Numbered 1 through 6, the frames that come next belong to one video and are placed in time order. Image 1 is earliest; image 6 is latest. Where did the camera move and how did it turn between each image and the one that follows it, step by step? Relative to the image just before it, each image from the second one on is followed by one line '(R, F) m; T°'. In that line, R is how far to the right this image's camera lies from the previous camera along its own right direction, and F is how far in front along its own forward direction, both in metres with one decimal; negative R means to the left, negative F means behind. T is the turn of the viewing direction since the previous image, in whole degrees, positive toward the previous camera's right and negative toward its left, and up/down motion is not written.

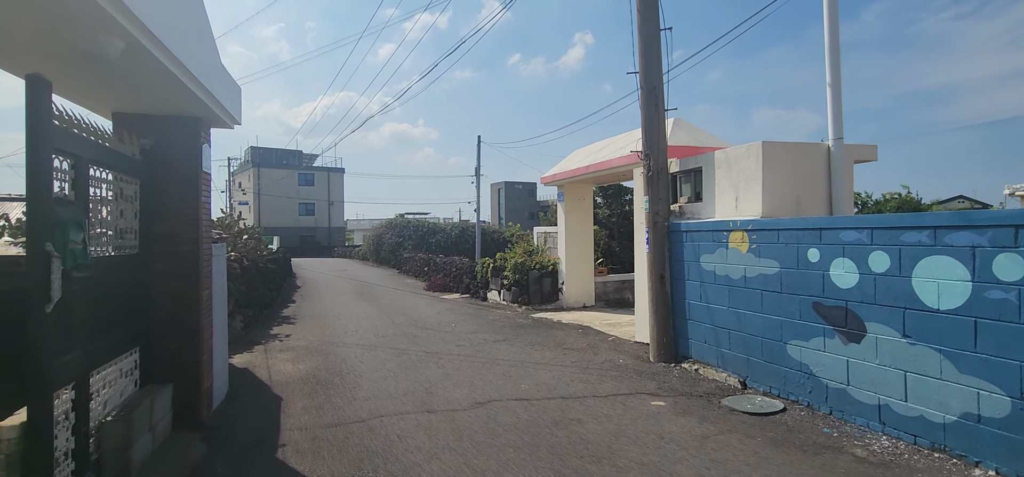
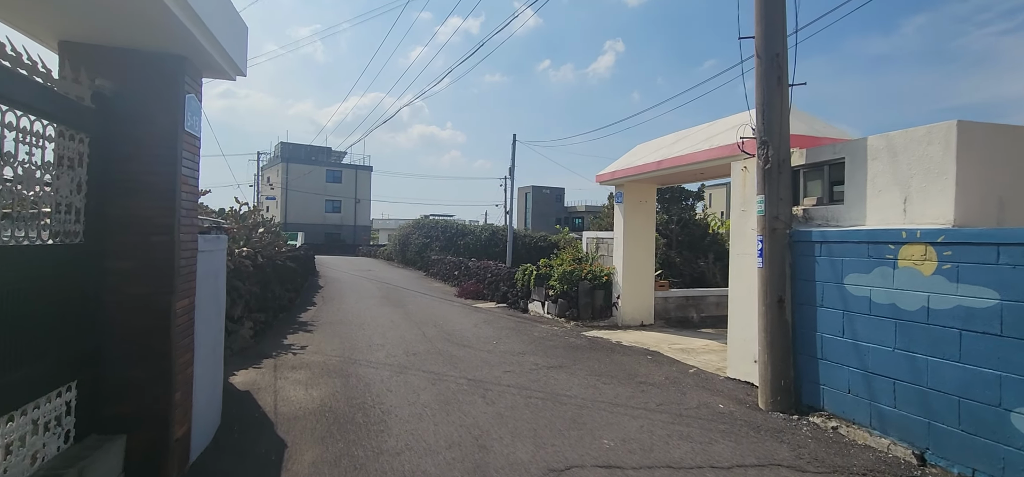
(-0.6, +1.7) m; -2°
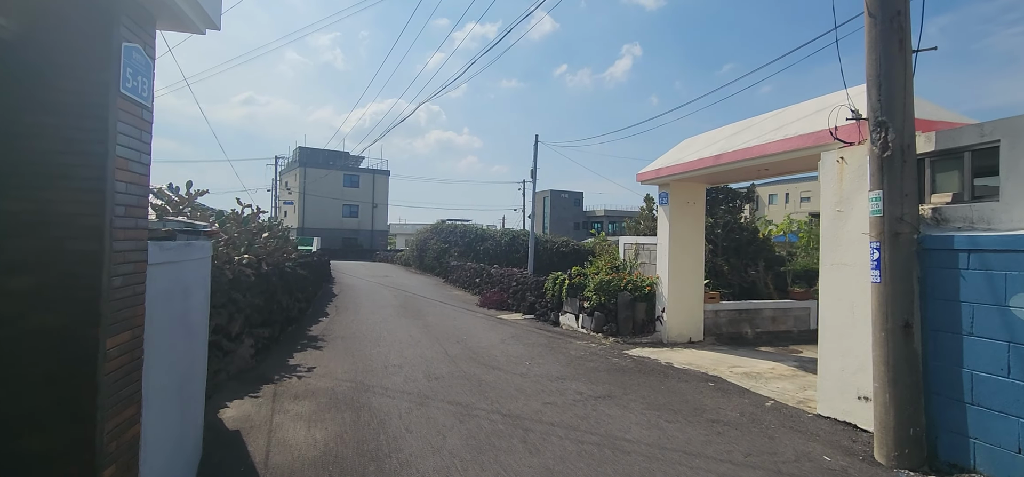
(-0.3, +1.2) m; -2°
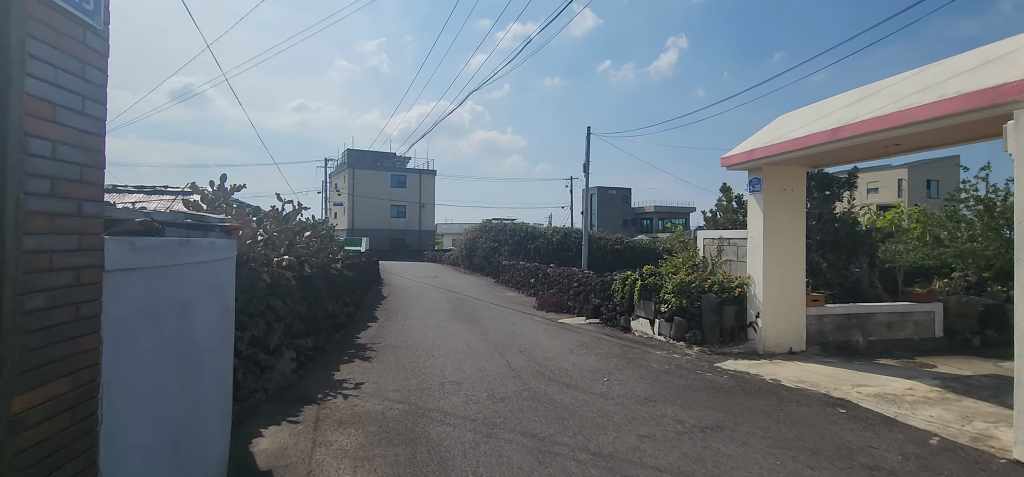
(-0.4, +1.2) m; -5°
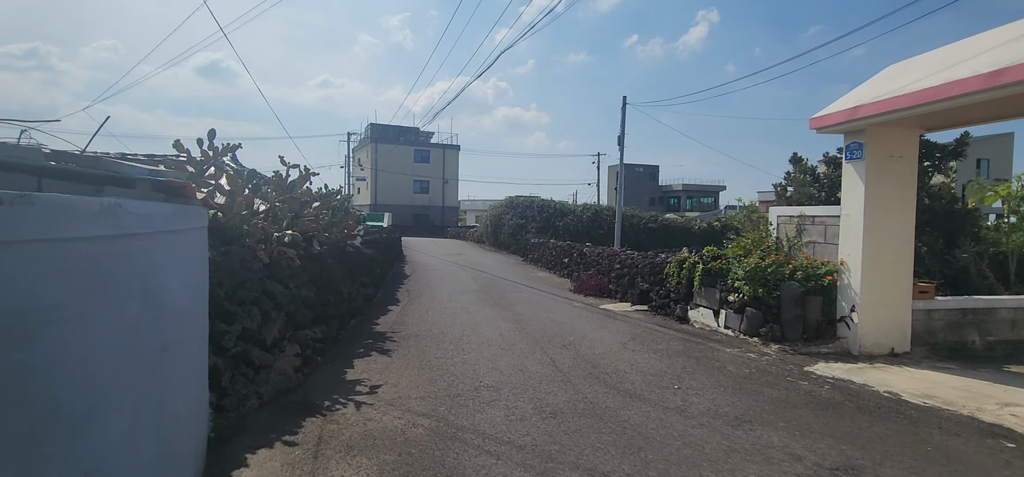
(-0.3, +1.4) m; -2°
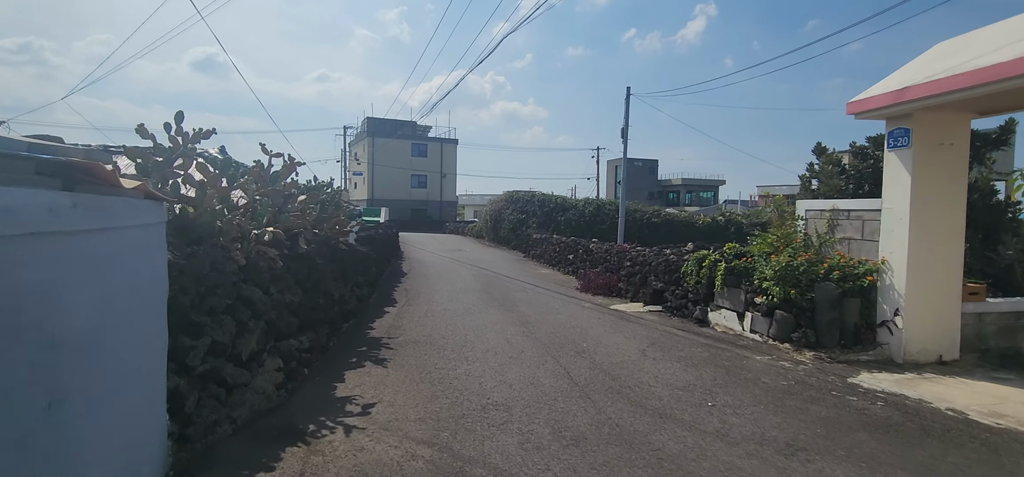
(-0.1, +0.8) m; 0°
